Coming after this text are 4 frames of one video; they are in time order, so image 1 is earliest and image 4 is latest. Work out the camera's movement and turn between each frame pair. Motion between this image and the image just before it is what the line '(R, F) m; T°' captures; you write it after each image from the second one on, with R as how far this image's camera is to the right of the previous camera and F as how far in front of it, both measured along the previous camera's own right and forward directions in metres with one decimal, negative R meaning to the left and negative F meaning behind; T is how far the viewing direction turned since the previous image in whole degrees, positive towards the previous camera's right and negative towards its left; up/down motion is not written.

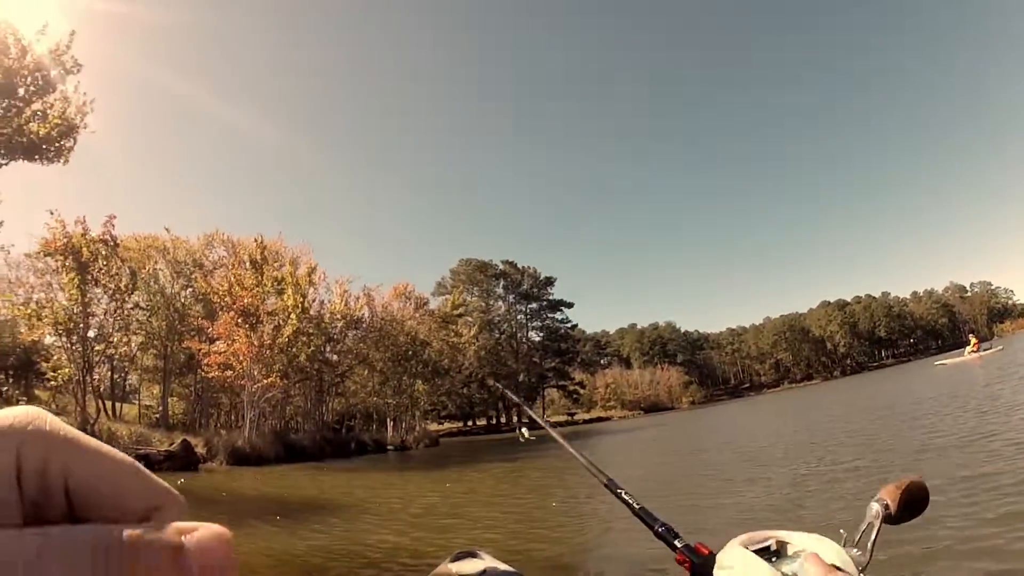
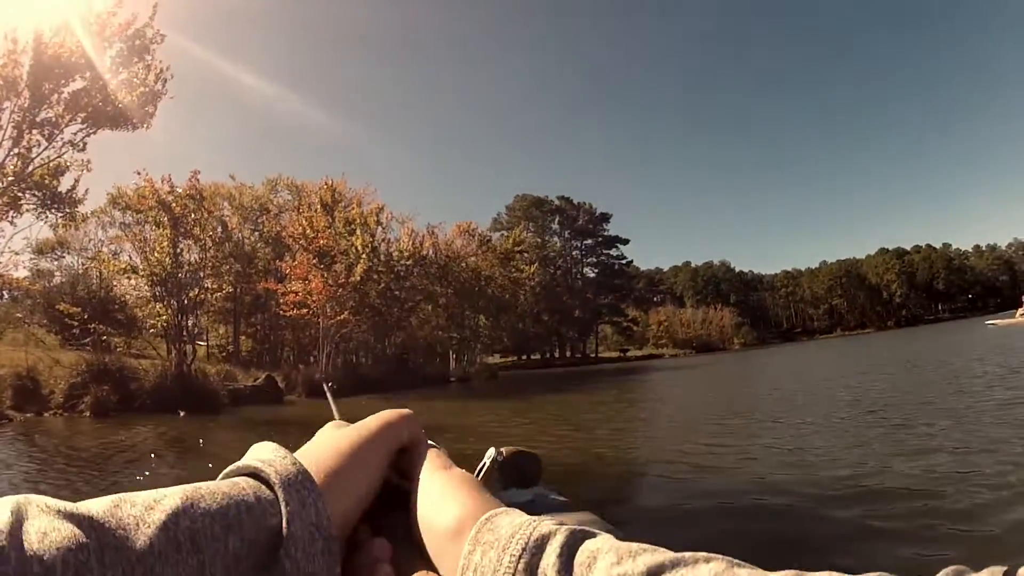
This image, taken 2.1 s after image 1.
(-0.8, -0.6) m; -4°
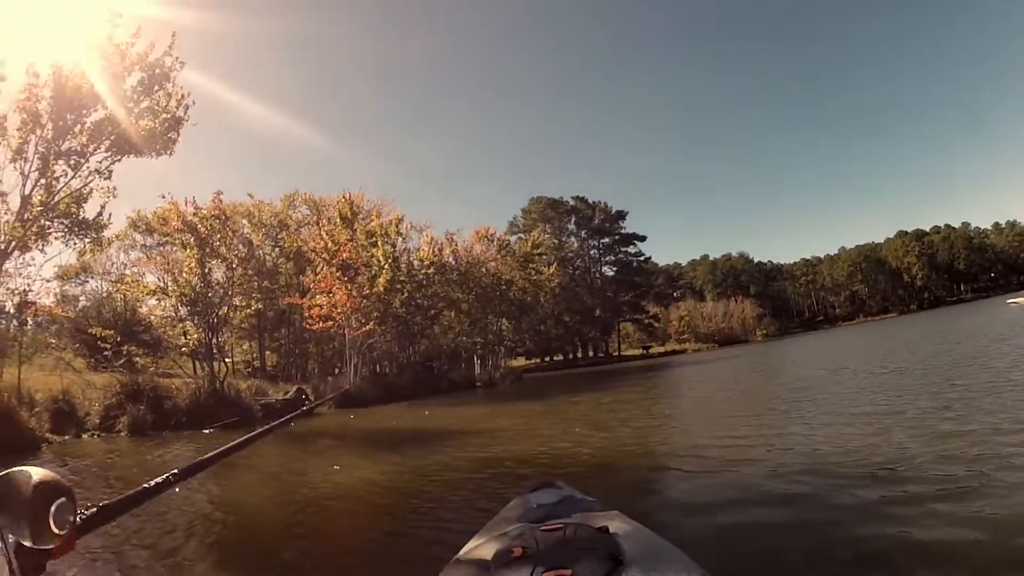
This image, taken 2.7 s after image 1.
(-0.4, 0.0) m; -1°
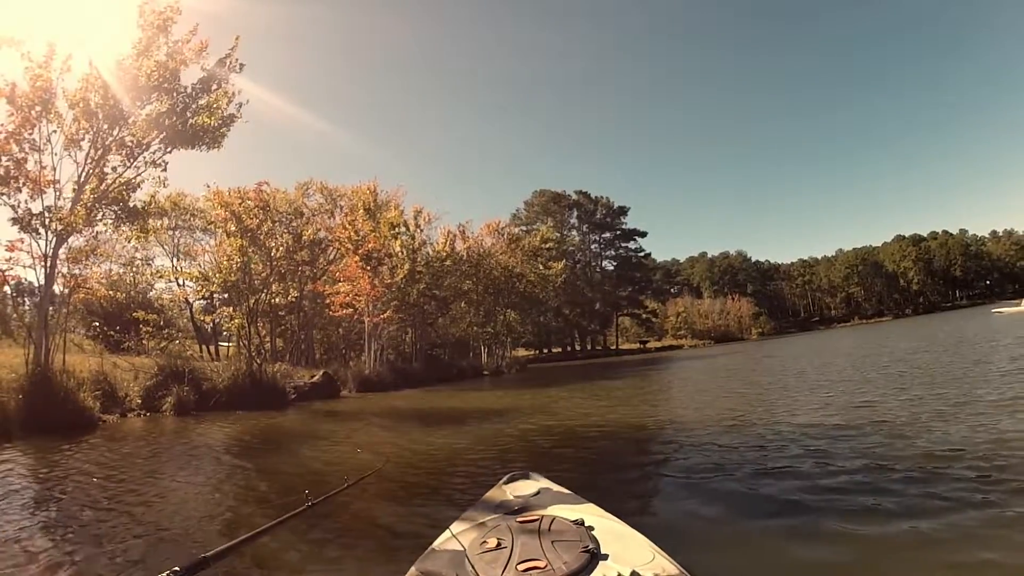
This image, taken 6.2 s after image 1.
(-0.7, -1.4) m; 0°
